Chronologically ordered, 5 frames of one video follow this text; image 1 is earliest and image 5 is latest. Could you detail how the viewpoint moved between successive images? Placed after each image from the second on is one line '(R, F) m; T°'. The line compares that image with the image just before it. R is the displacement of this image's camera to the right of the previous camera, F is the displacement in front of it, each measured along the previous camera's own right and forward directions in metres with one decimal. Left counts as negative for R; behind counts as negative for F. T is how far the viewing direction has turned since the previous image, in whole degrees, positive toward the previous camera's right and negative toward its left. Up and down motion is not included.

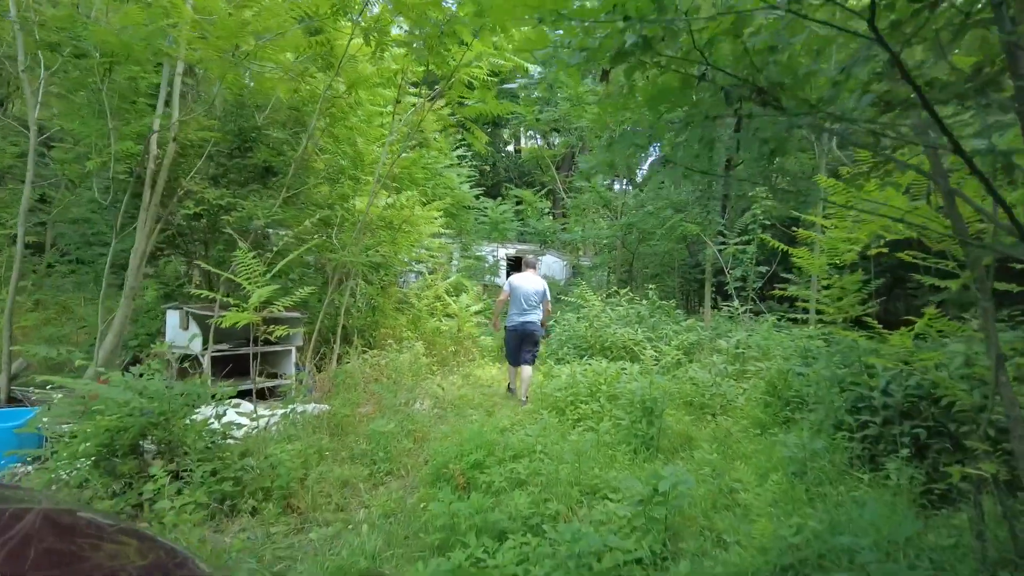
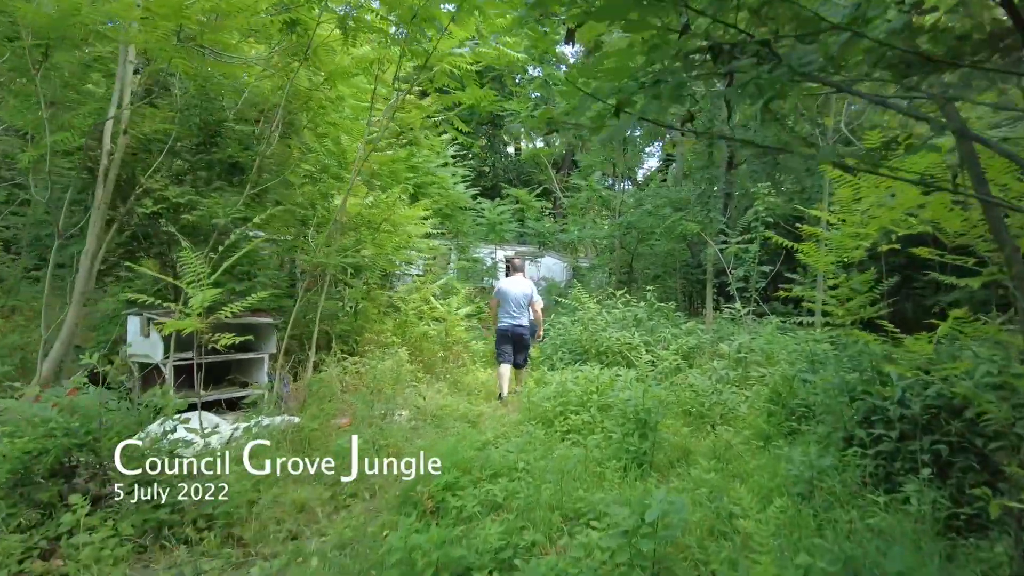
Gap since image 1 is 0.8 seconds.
(+0.2, +0.4) m; 0°
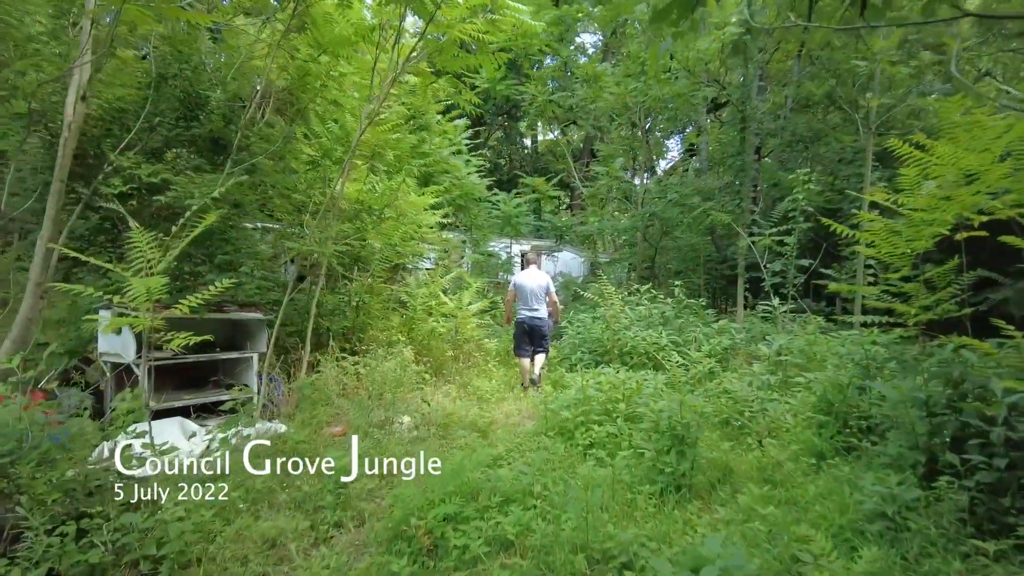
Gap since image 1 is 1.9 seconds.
(0.0, +0.6) m; -1°
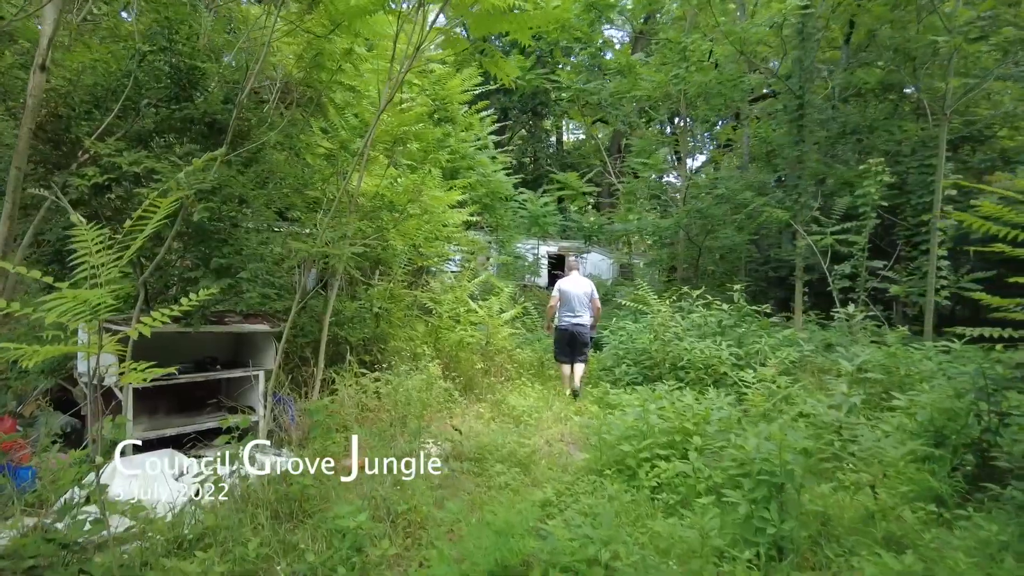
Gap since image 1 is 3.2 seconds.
(-0.2, +0.7) m; -2°
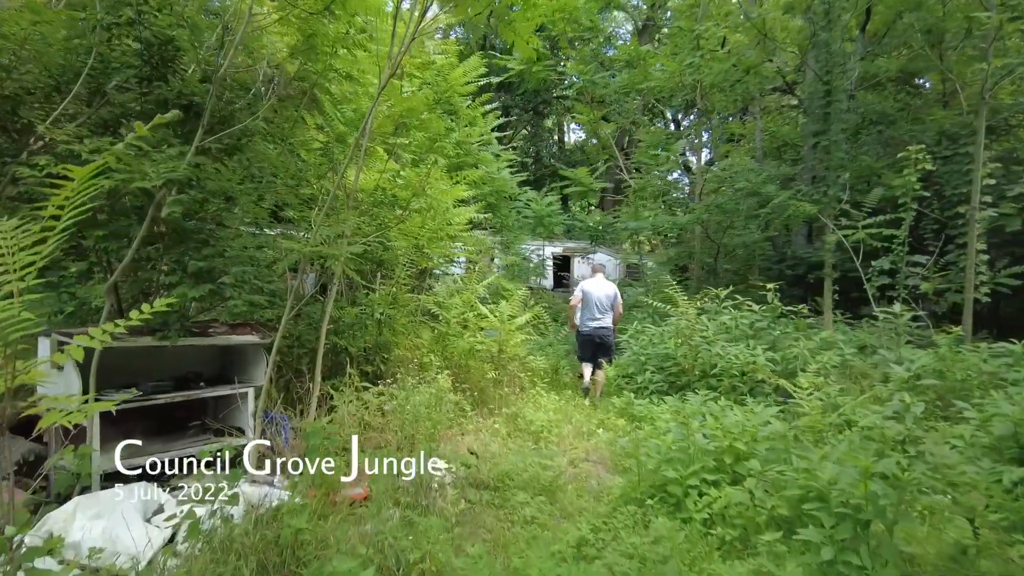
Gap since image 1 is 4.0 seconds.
(-0.1, +0.5) m; 0°
